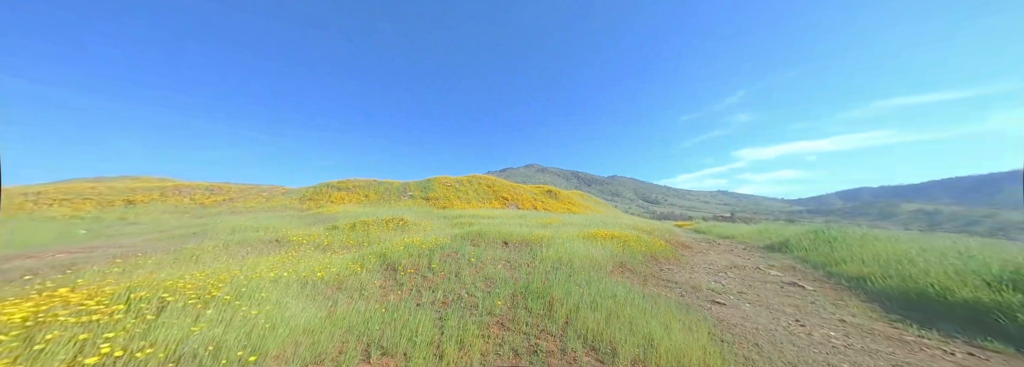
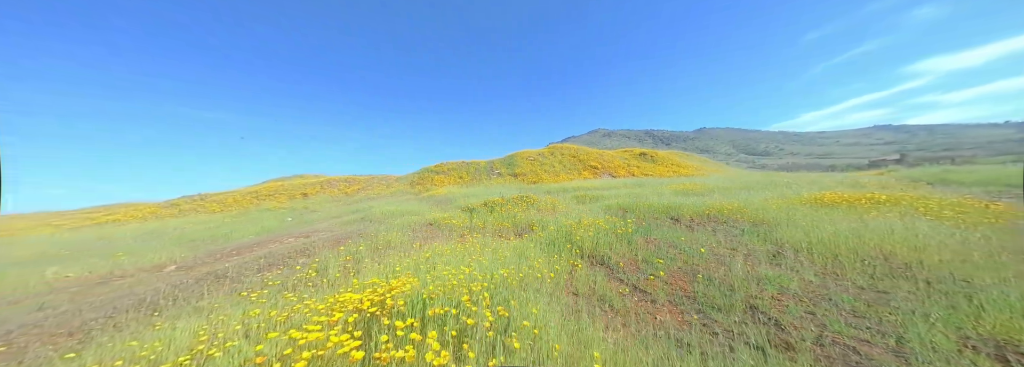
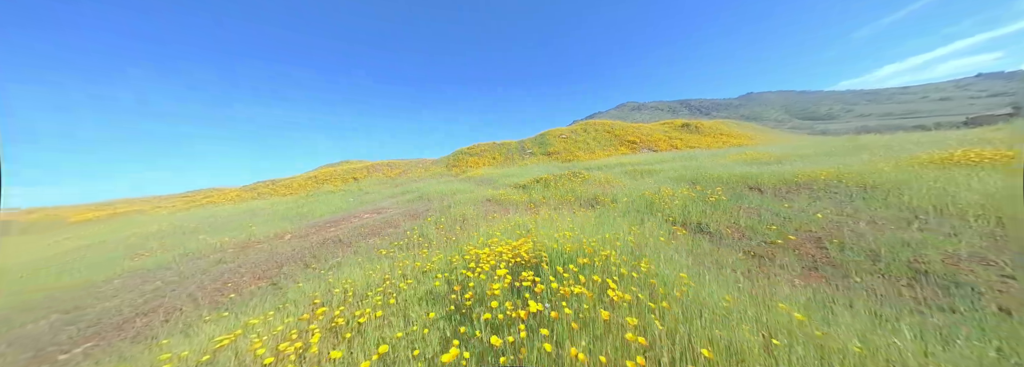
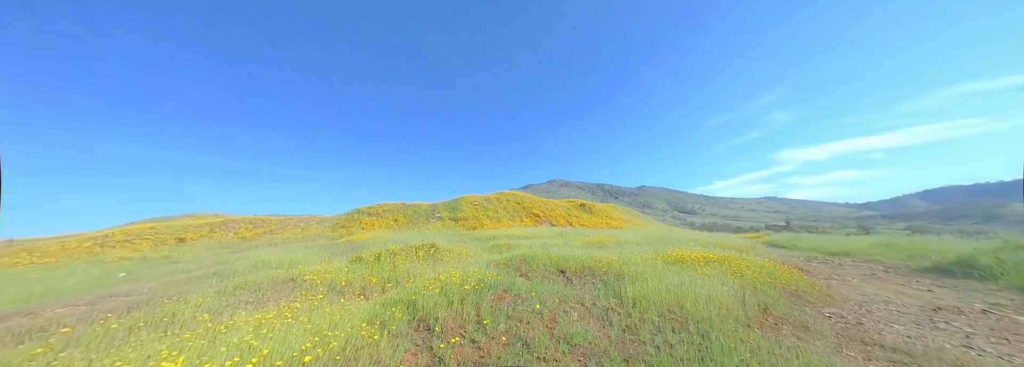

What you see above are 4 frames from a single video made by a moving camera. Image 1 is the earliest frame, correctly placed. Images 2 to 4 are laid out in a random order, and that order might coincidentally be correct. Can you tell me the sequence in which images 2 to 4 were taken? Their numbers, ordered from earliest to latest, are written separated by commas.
4, 2, 3
